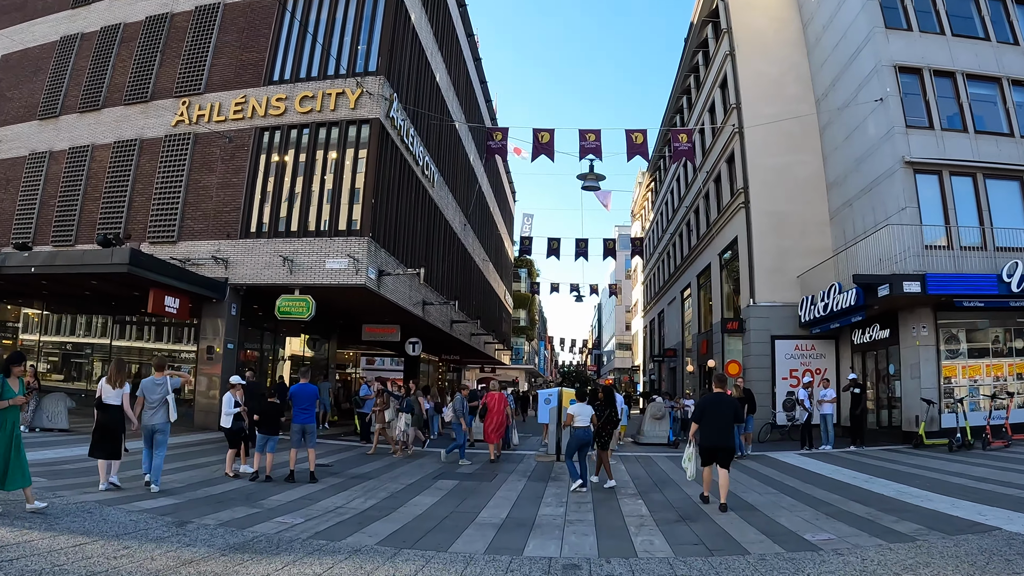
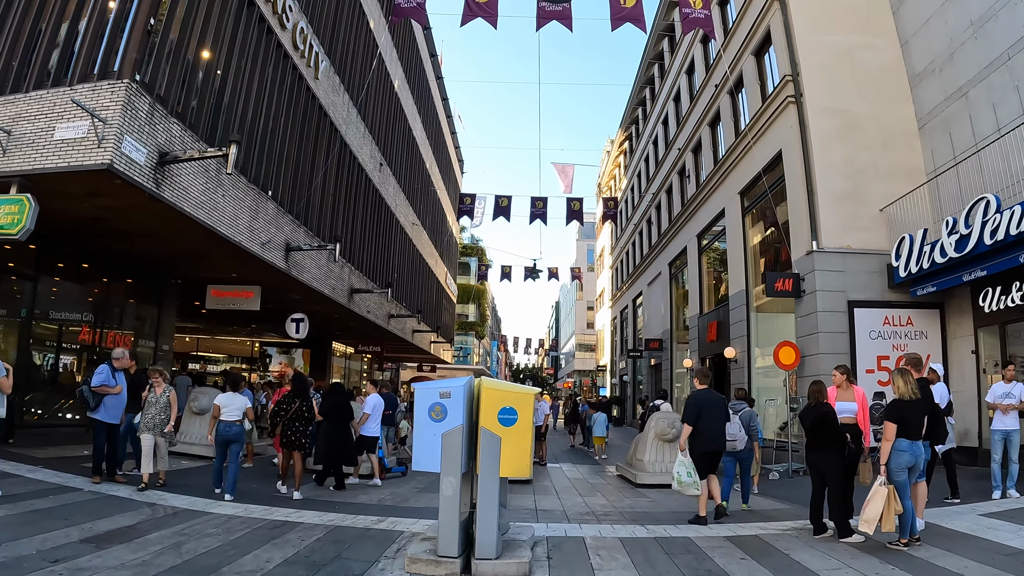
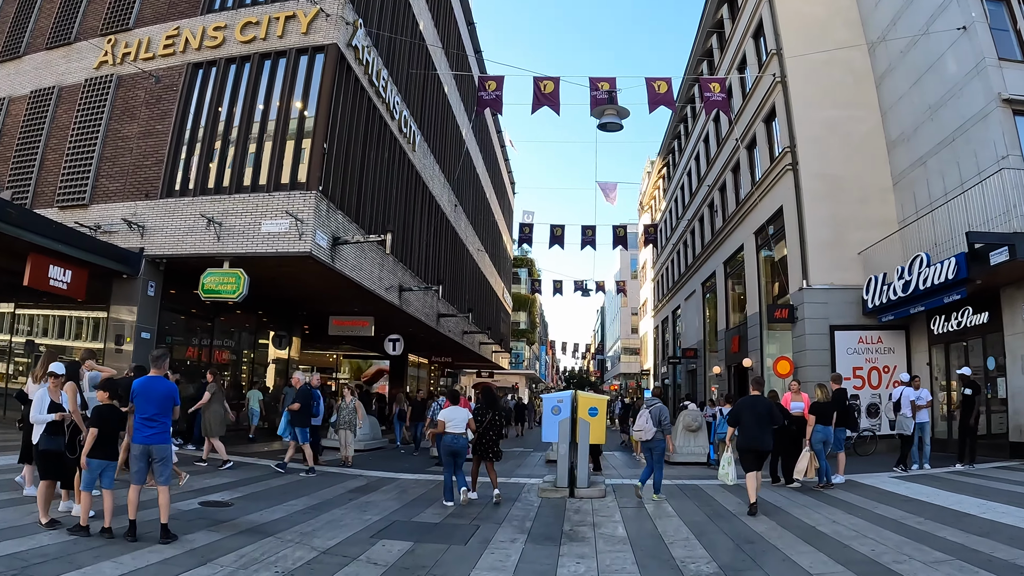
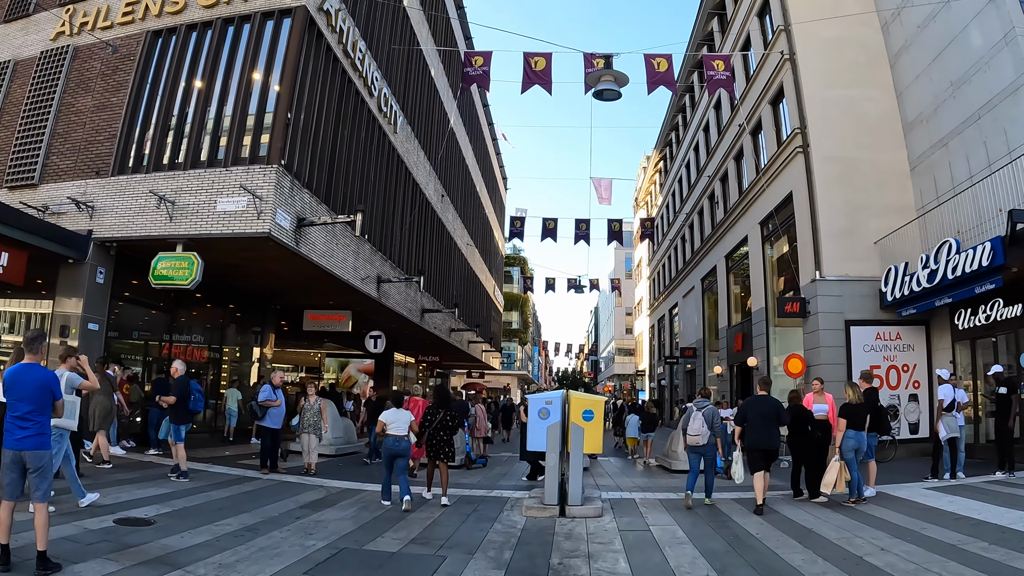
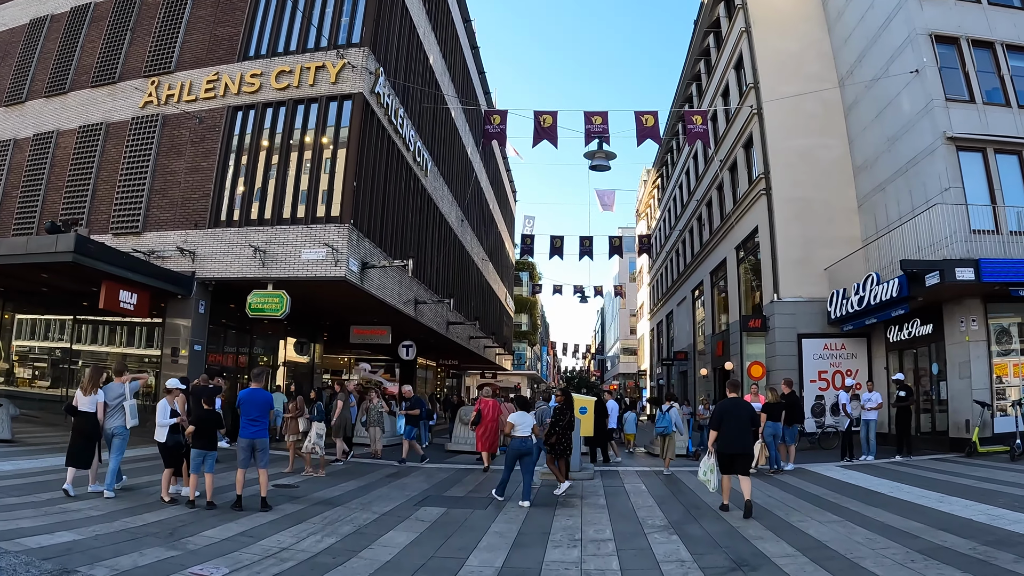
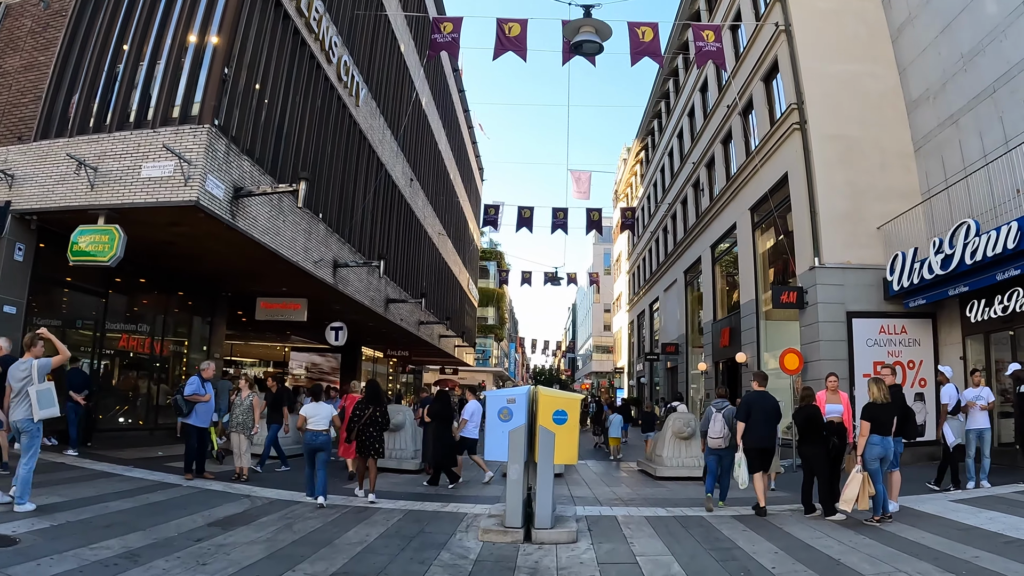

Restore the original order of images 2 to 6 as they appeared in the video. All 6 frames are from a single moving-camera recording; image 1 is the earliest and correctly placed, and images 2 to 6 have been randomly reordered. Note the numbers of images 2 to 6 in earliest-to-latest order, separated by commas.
5, 3, 4, 6, 2
